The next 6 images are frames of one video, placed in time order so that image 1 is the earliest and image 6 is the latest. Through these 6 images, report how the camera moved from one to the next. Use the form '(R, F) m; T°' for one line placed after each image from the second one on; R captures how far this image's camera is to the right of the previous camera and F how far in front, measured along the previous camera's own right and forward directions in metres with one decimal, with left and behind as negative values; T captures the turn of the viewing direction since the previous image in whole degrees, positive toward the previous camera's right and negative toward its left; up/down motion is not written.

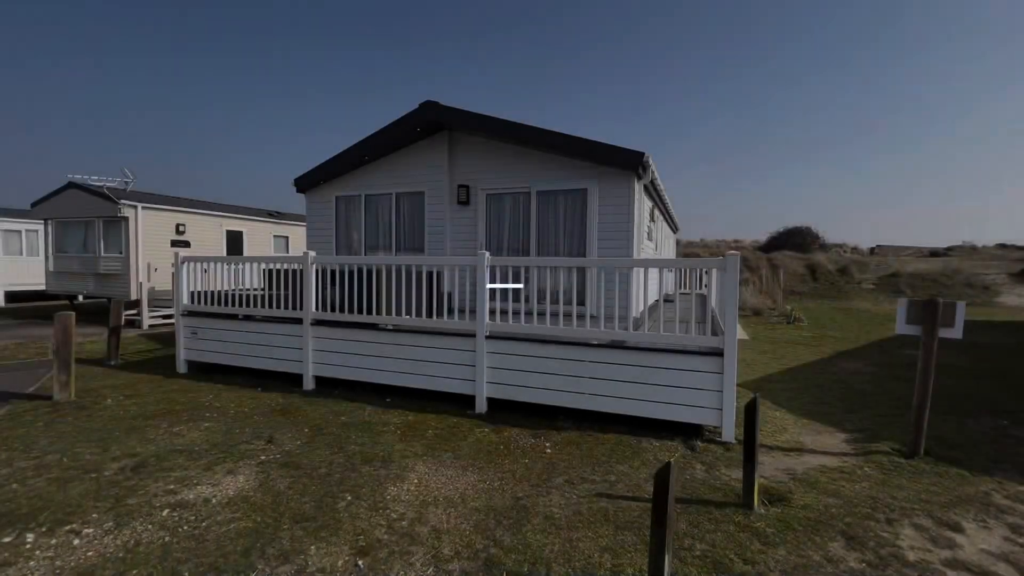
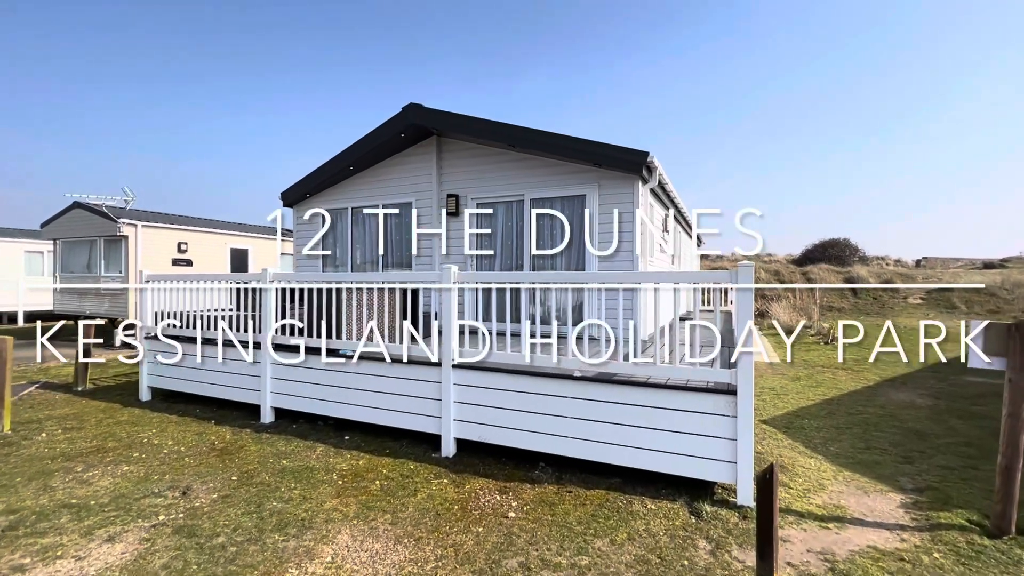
(+0.5, +0.7) m; -3°
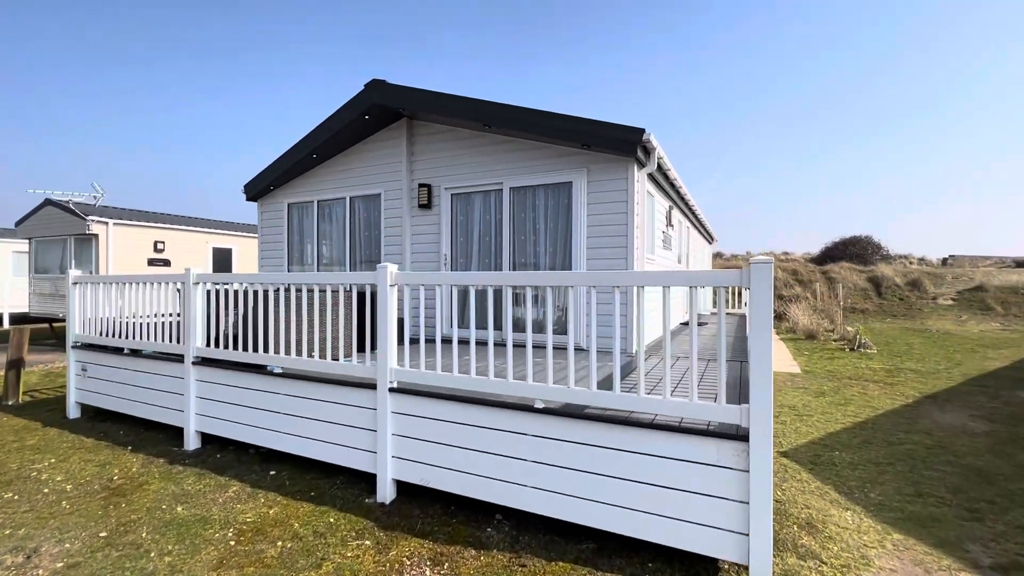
(+0.4, +0.8) m; -2°
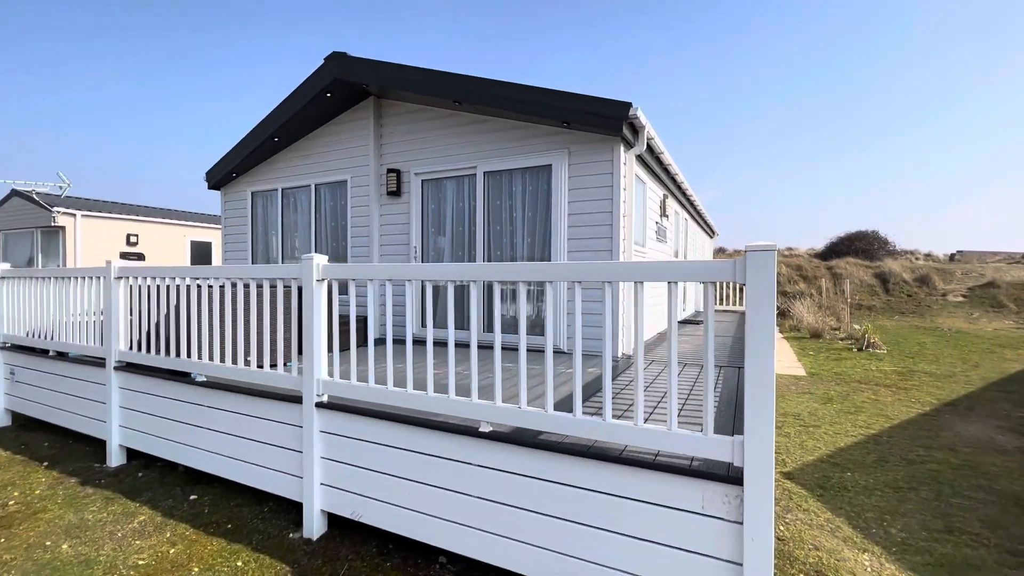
(+0.3, +0.5) m; 0°
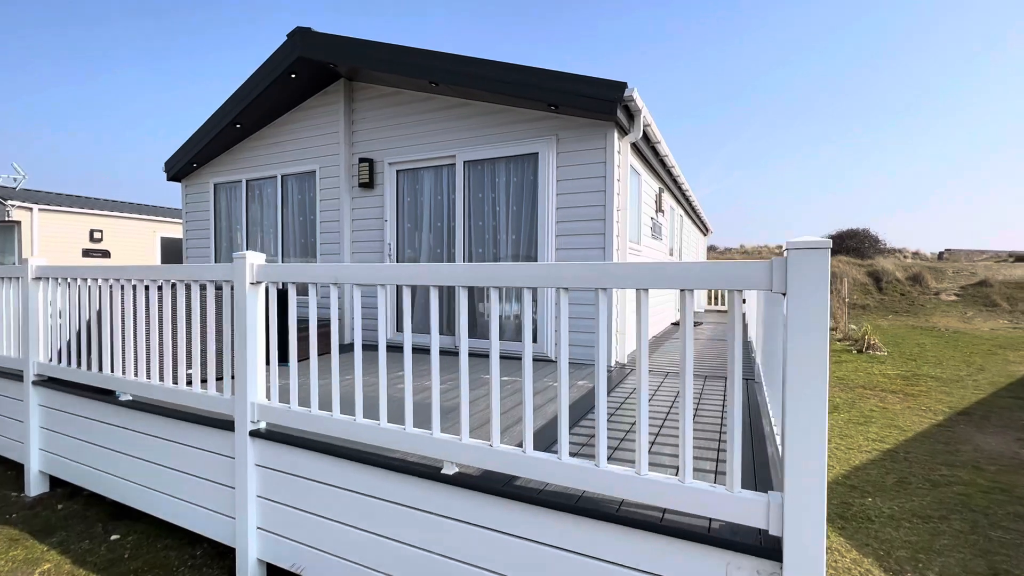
(+0.1, +0.4) m; +1°
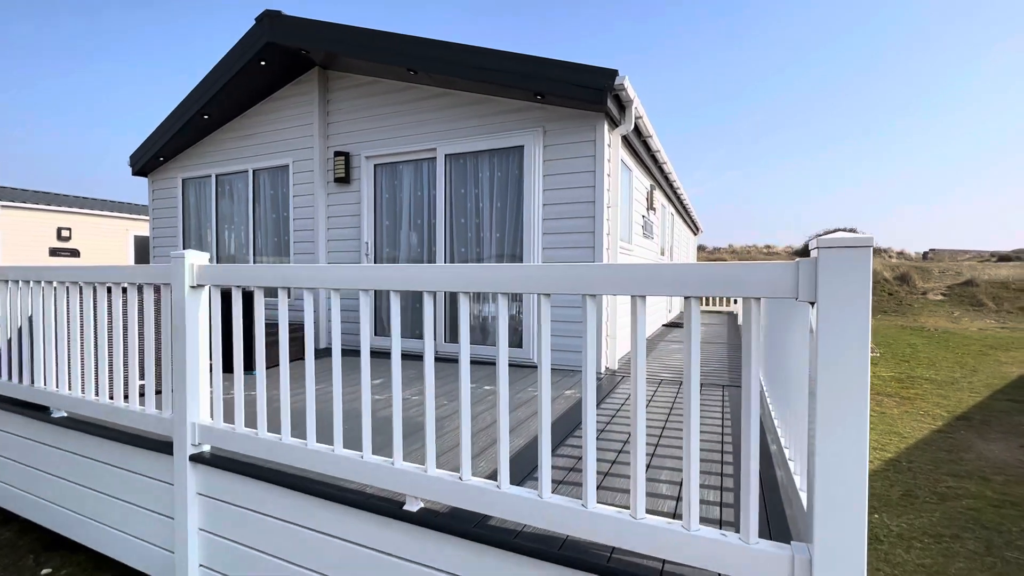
(+0.1, +0.2) m; +1°
